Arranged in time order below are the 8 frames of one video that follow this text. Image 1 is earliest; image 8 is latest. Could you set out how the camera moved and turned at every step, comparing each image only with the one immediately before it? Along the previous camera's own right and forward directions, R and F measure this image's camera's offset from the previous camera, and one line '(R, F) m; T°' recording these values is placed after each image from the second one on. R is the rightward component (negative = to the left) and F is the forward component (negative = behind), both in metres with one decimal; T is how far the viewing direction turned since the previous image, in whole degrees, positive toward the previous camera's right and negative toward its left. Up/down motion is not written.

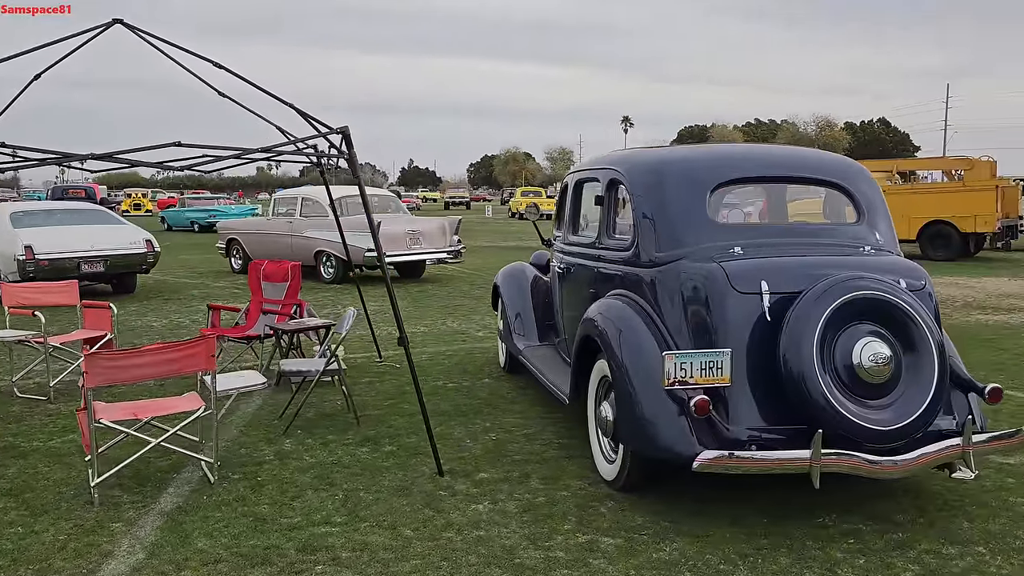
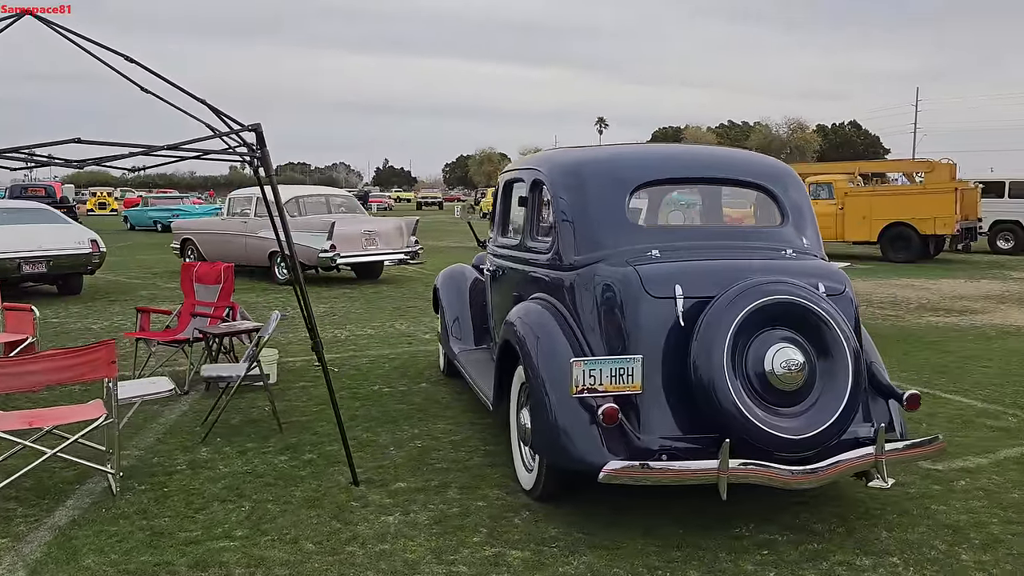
(+0.3, +0.1) m; +2°
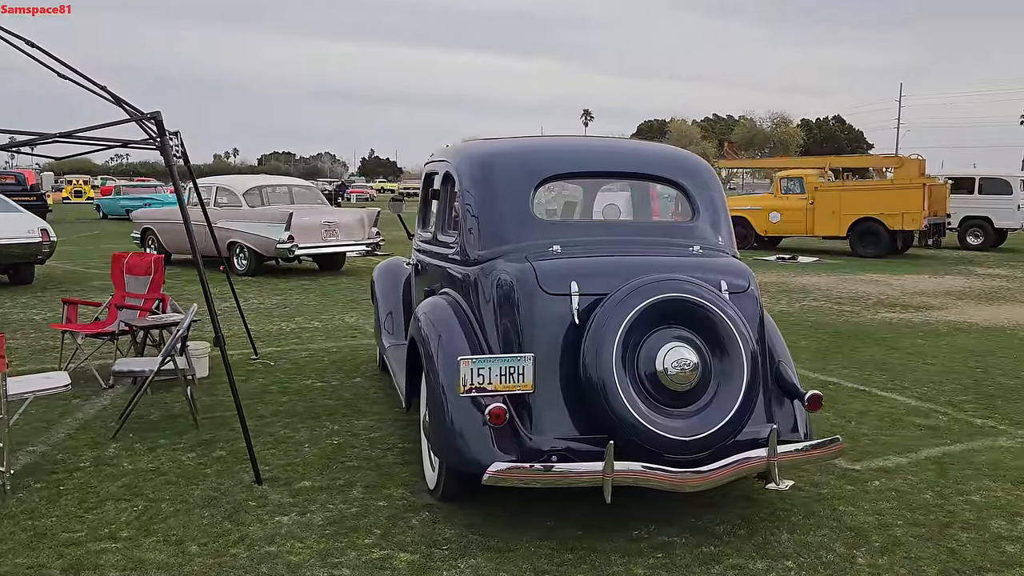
(+0.4, +0.1) m; +1°
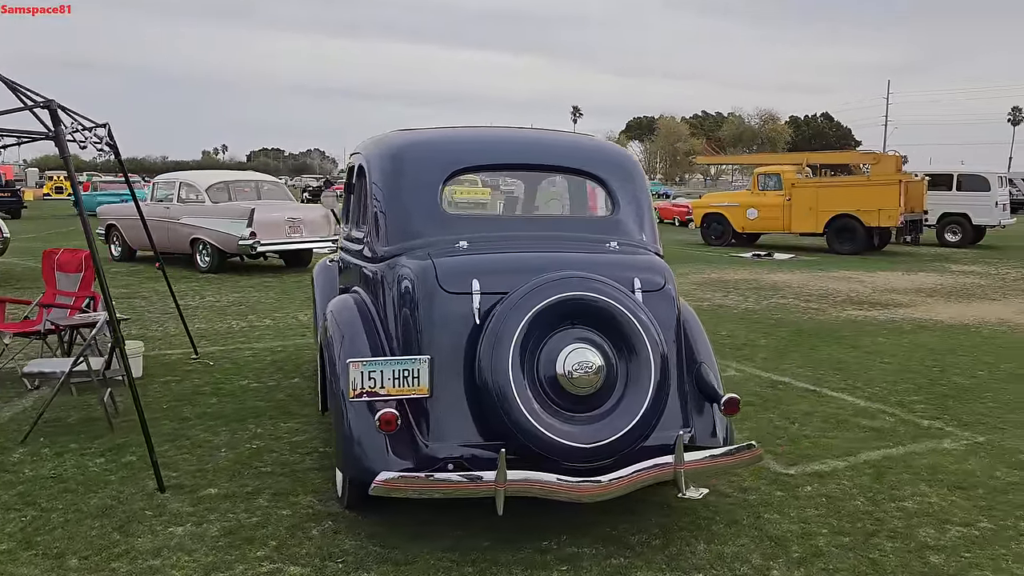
(+0.3, +0.2) m; +1°
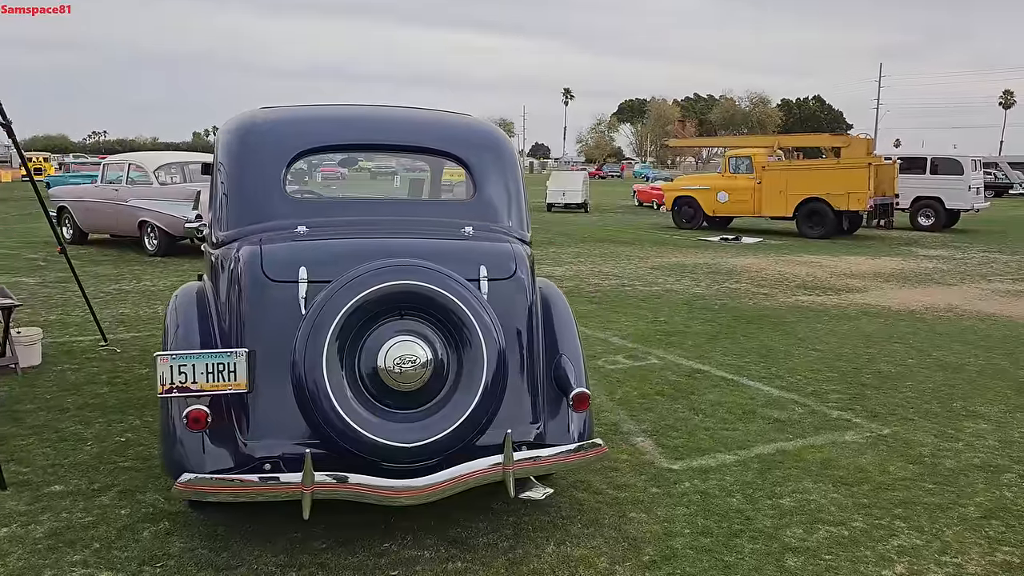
(+0.6, +0.2) m; 0°
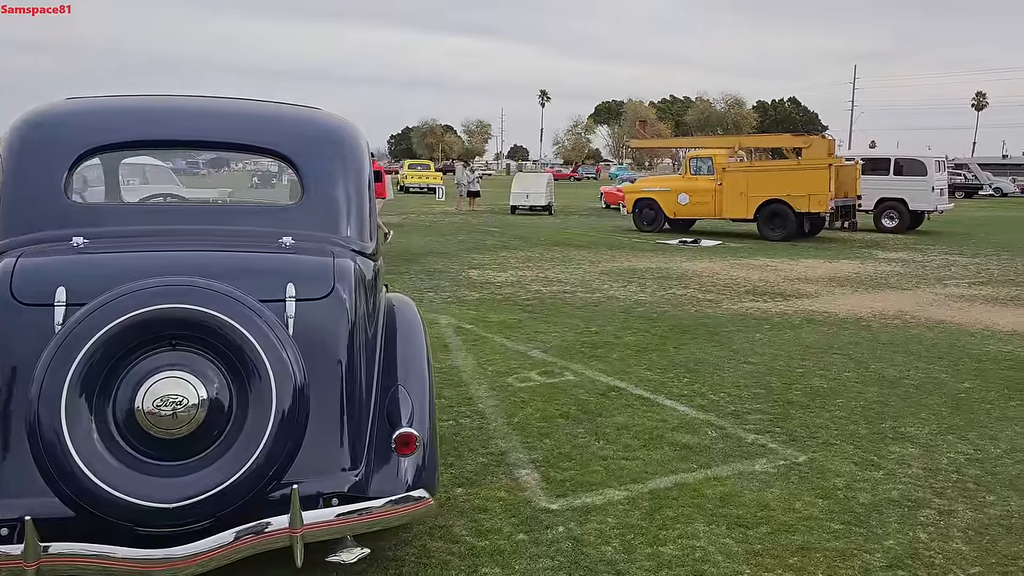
(+0.5, +0.5) m; +1°
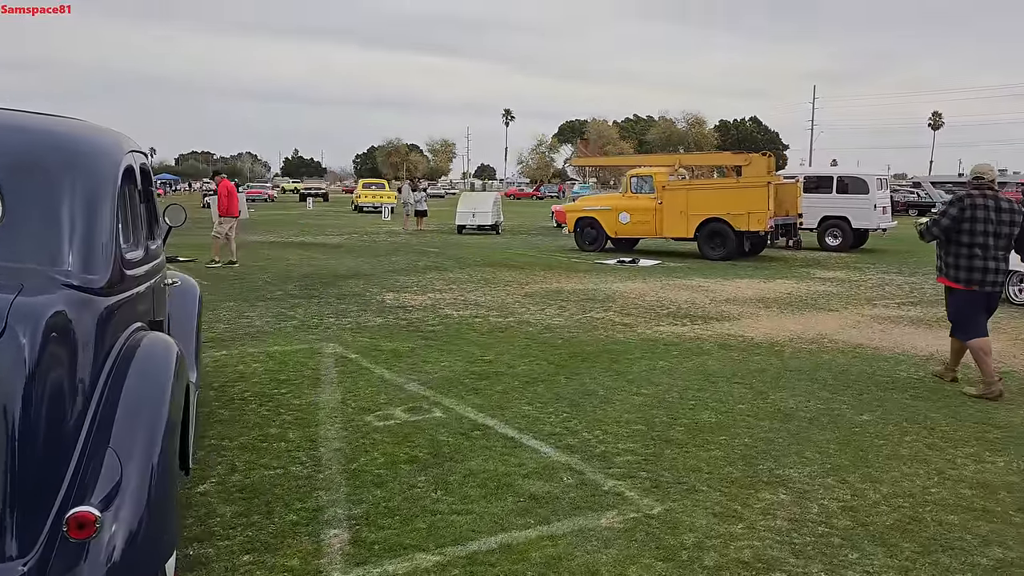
(+0.7, +0.5) m; +2°
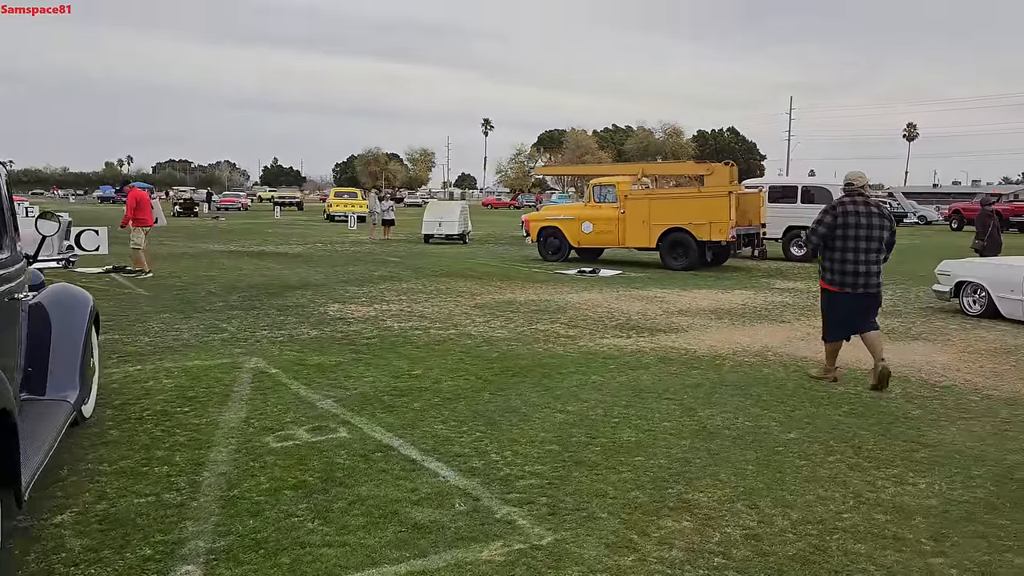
(+0.4, +0.2) m; +1°
